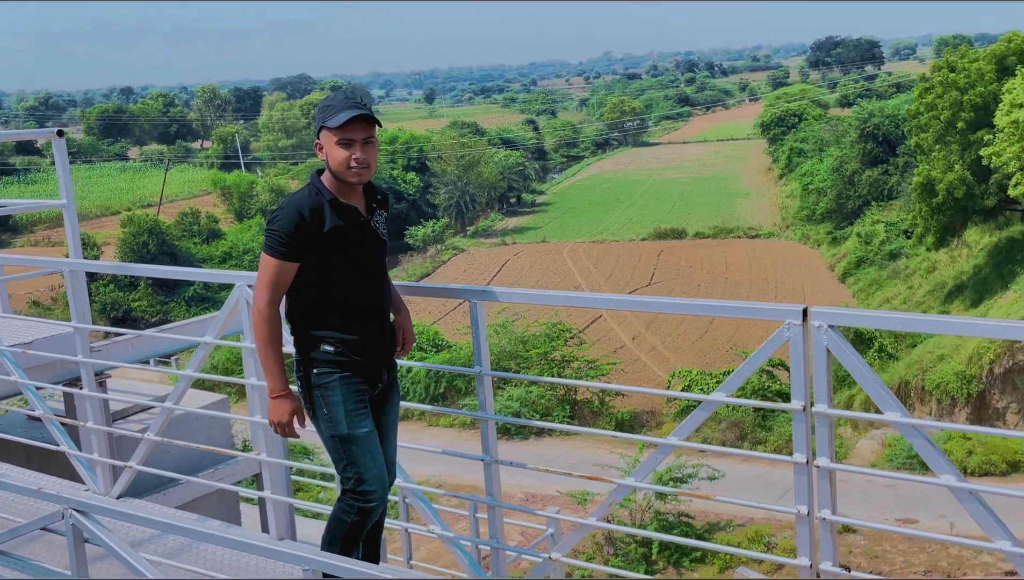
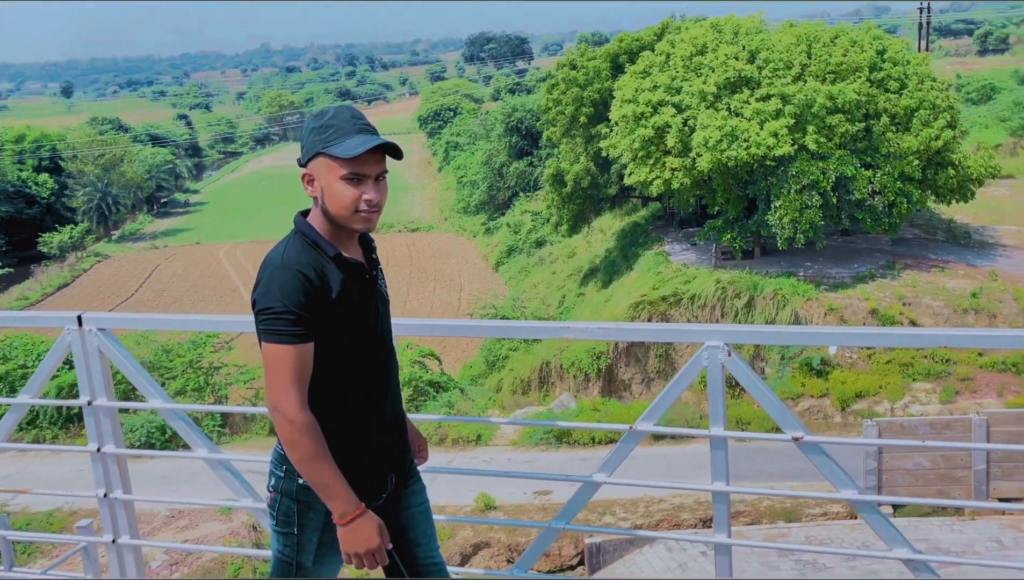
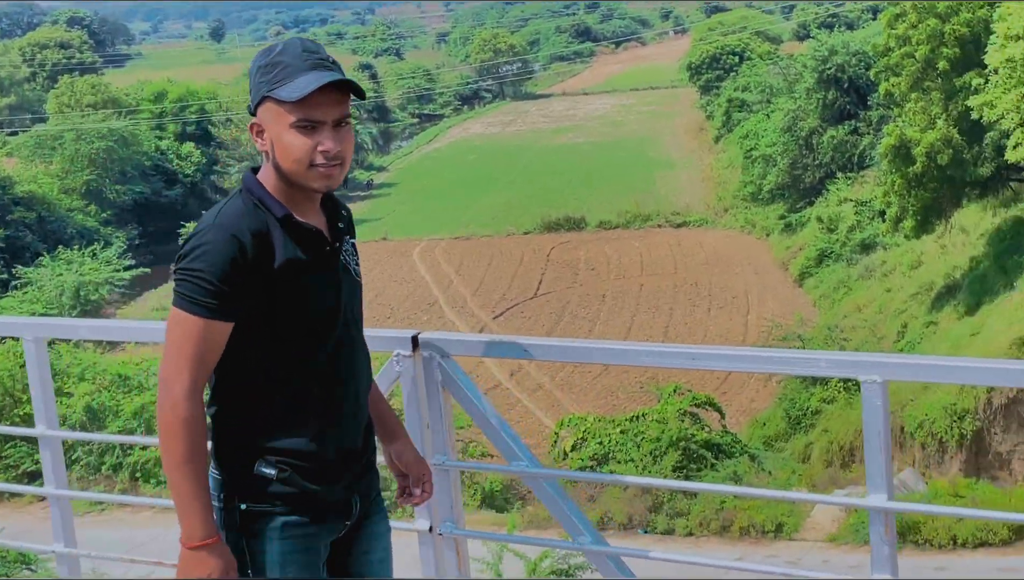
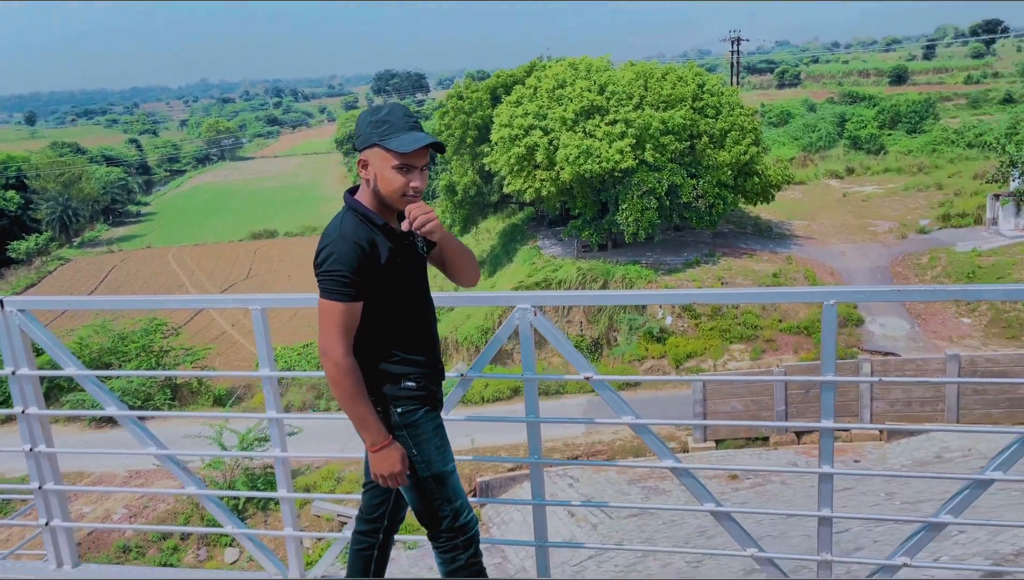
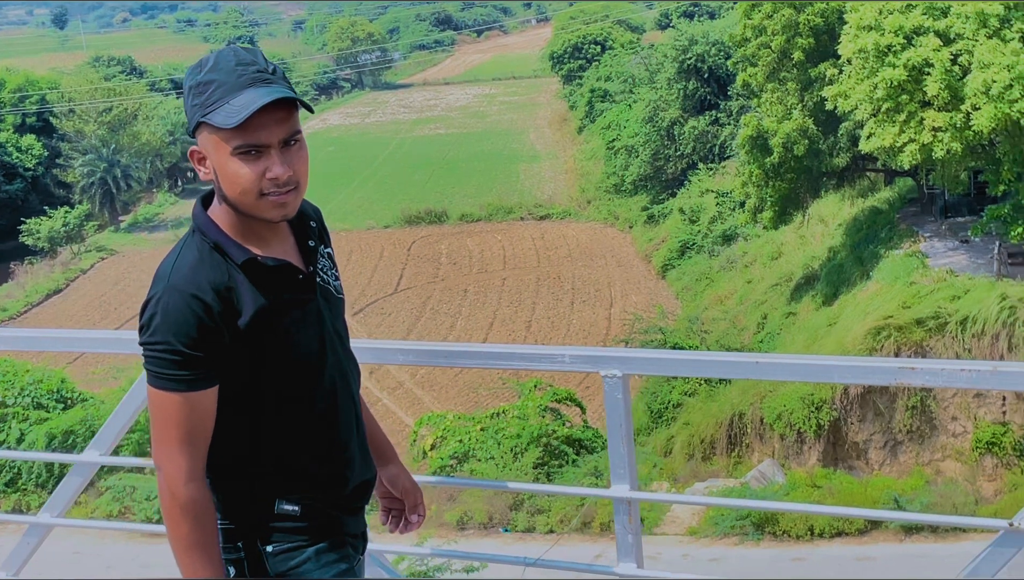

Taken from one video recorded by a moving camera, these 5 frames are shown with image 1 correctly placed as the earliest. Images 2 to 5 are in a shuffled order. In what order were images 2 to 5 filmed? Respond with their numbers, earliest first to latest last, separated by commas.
3, 5, 2, 4
